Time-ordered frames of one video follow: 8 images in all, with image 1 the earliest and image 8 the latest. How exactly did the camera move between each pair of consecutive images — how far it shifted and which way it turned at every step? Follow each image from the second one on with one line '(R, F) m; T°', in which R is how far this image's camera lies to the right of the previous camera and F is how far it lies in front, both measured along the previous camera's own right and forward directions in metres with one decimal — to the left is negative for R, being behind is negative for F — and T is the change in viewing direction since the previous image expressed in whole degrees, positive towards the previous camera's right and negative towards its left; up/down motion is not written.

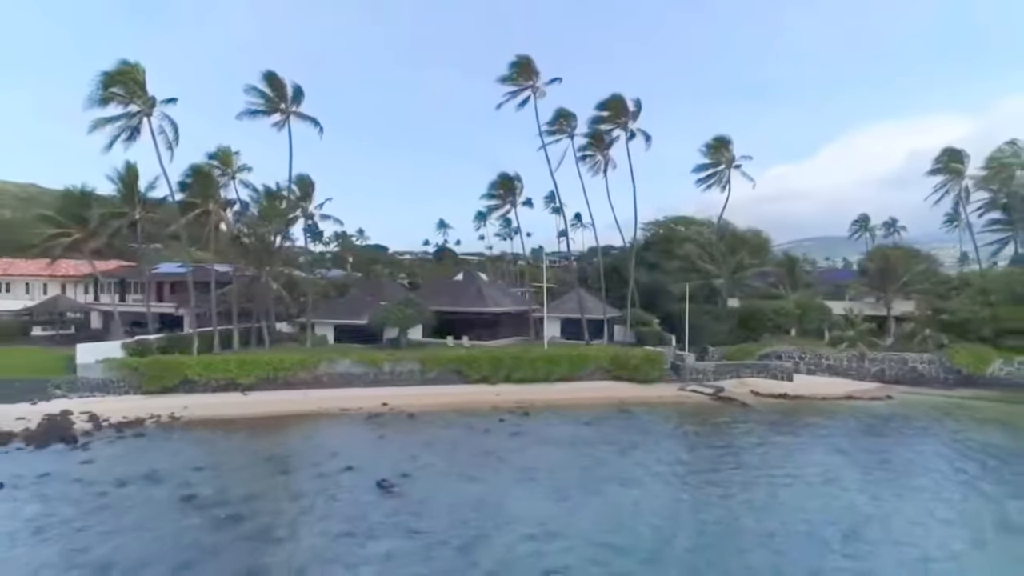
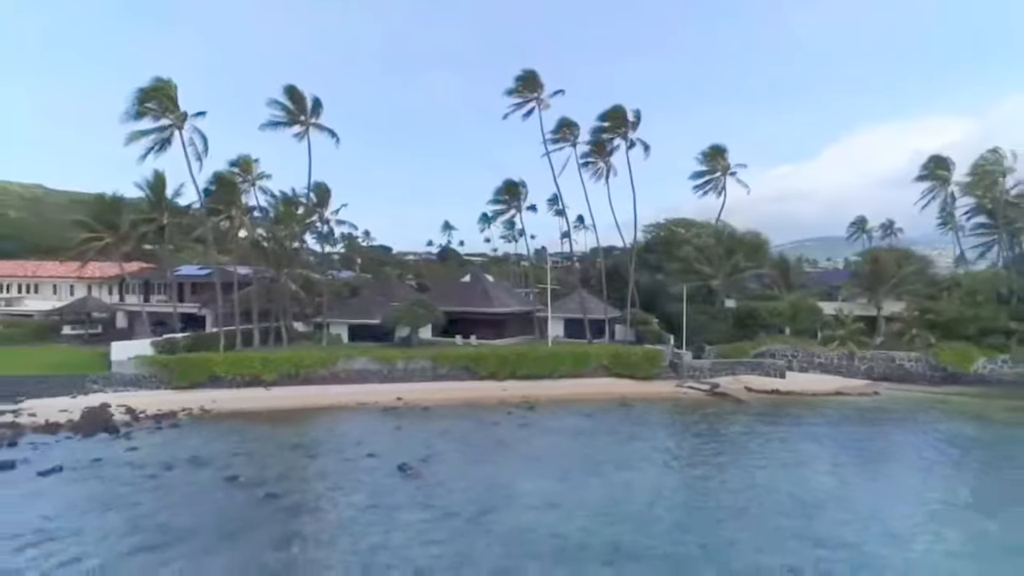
(-0.2, -2.2) m; 0°
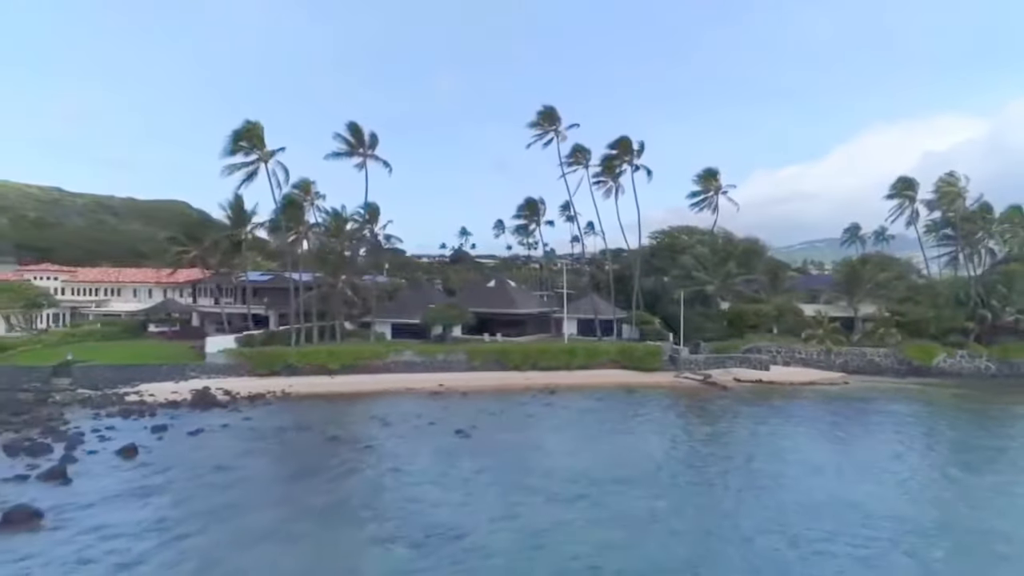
(-0.9, -7.3) m; -1°
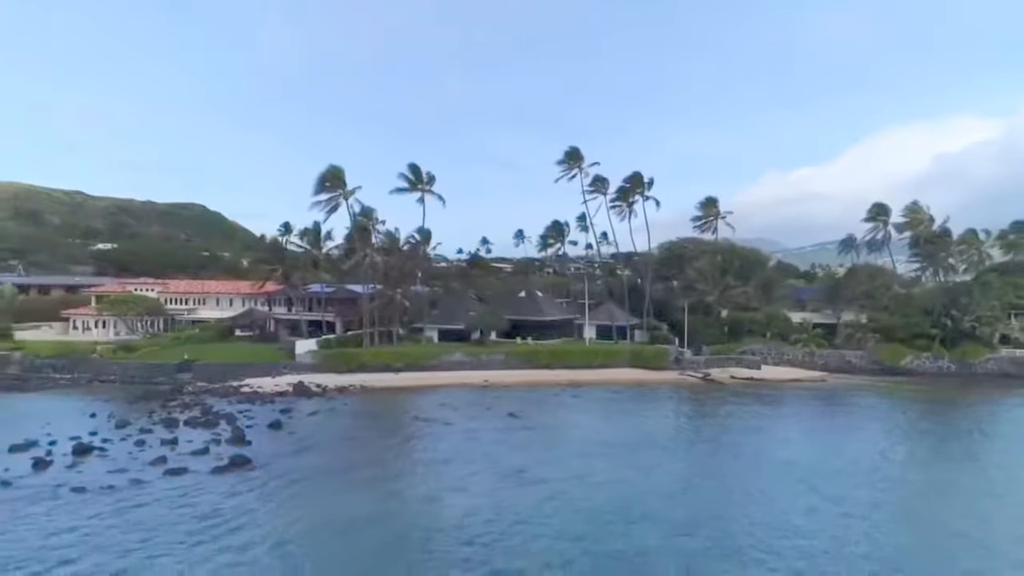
(-1.7, -9.5) m; -1°
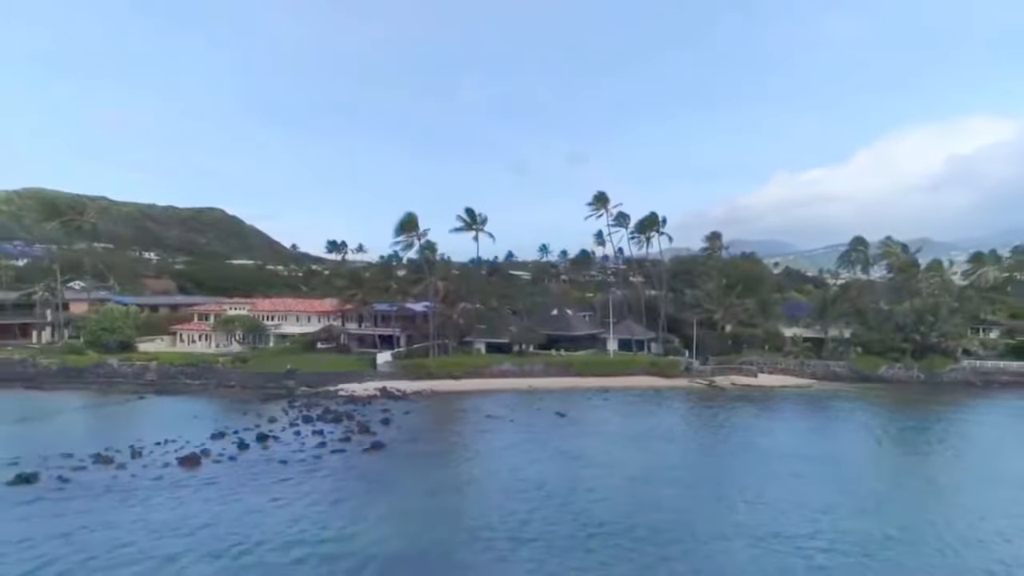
(-2.7, -12.1) m; -1°
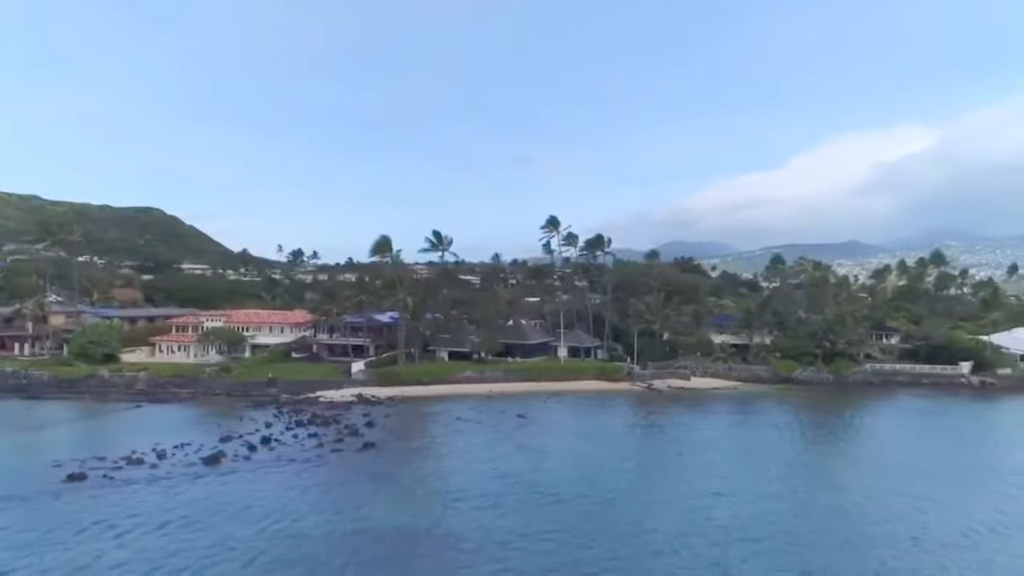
(-1.7, -7.7) m; +4°
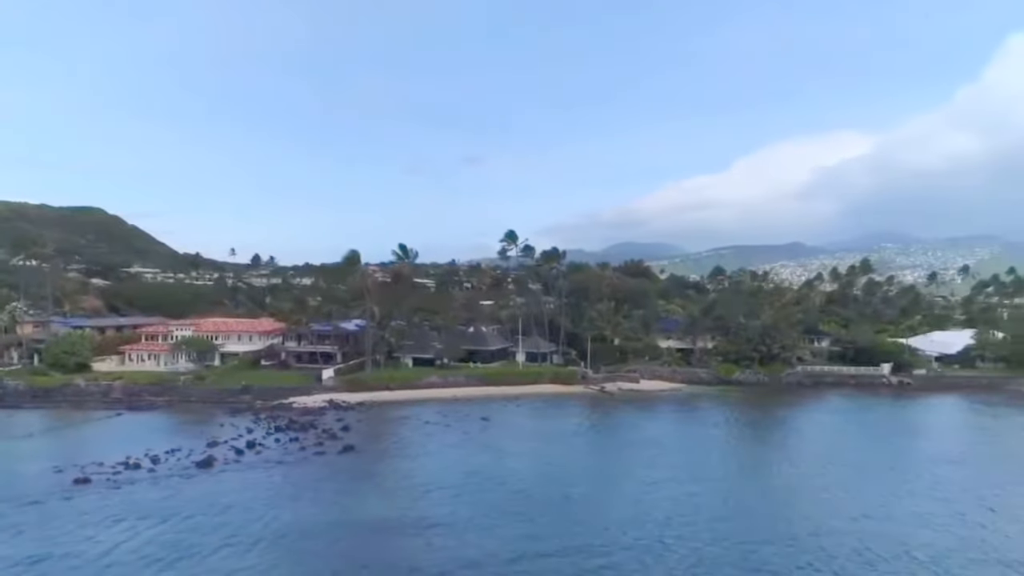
(-1.1, -5.0) m; +4°
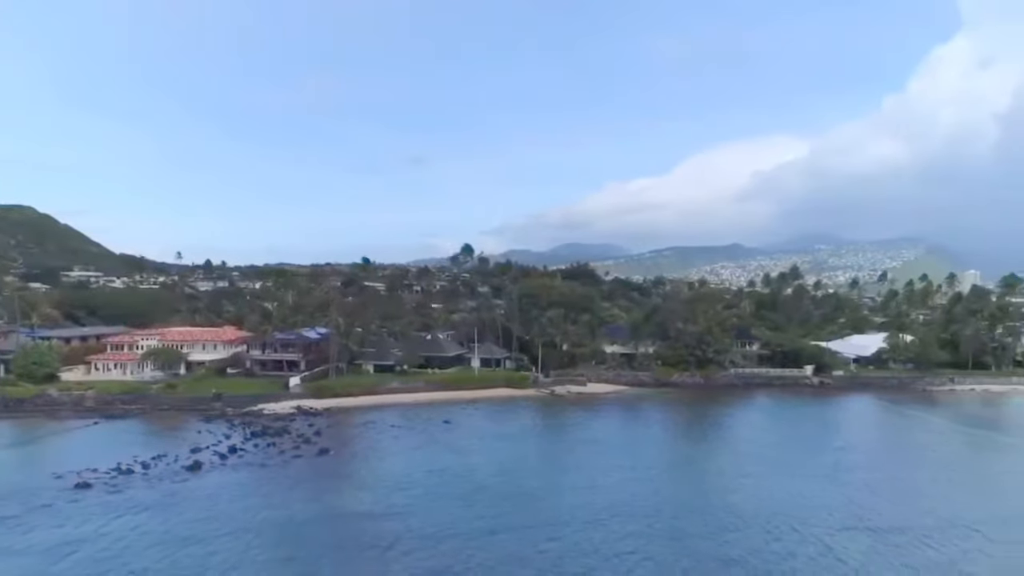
(-1.2, -5.8) m; +4°
